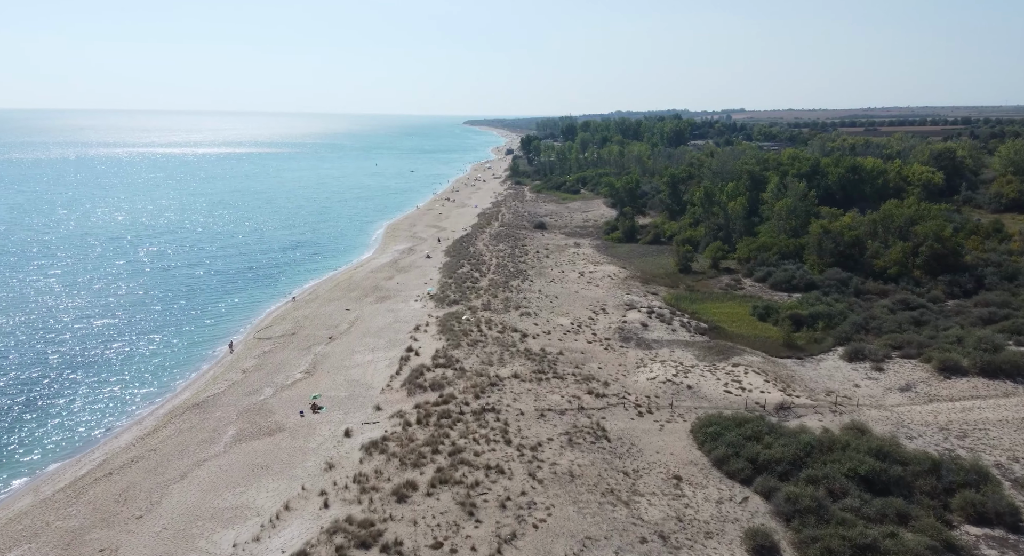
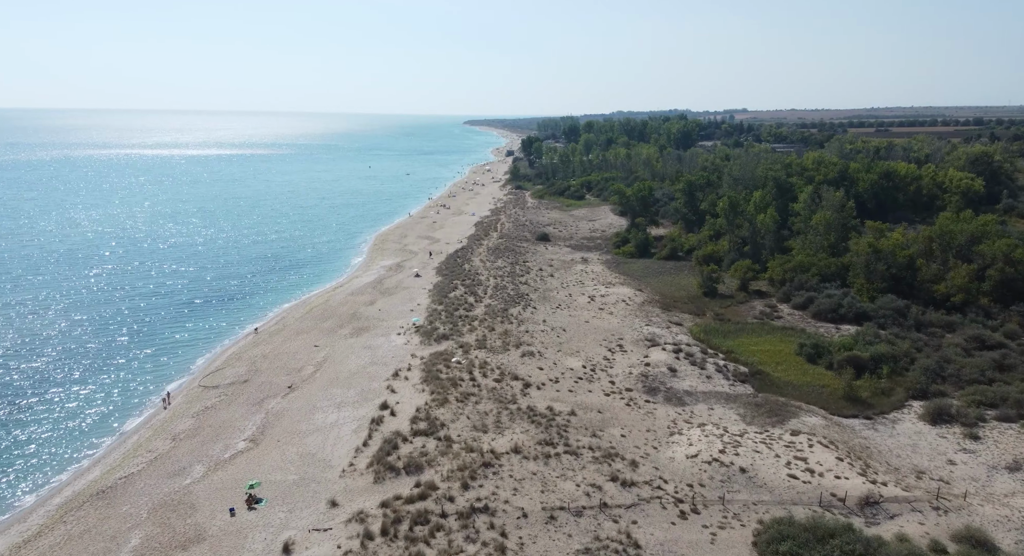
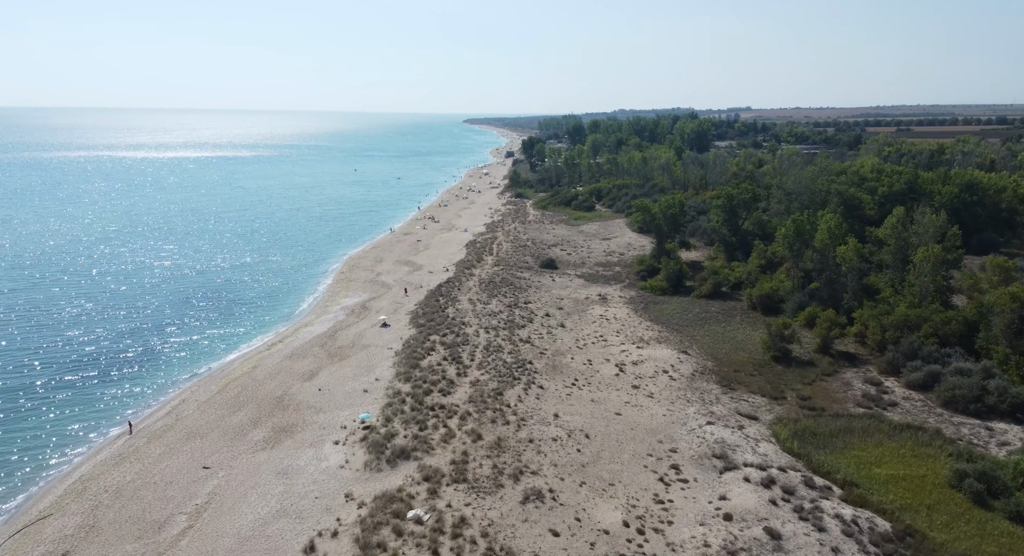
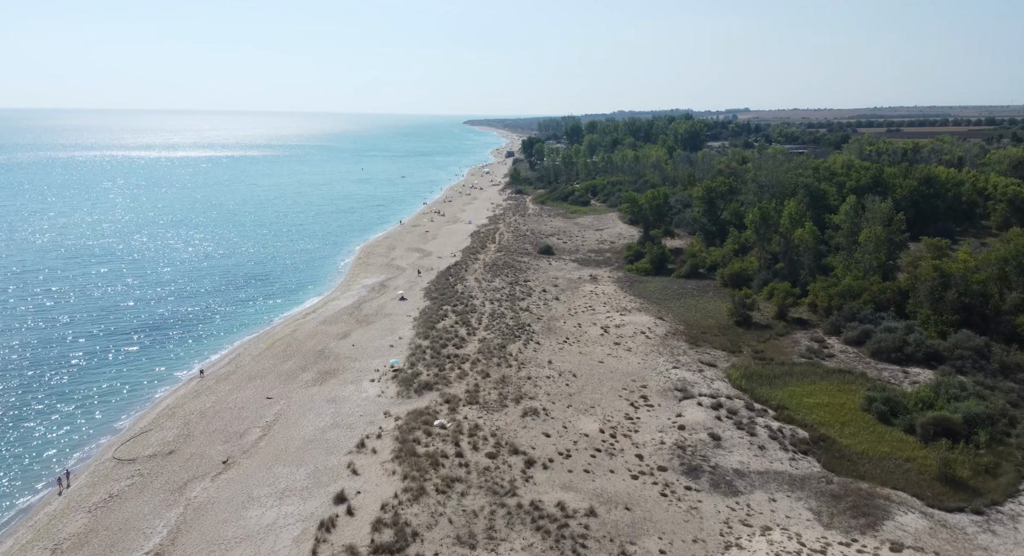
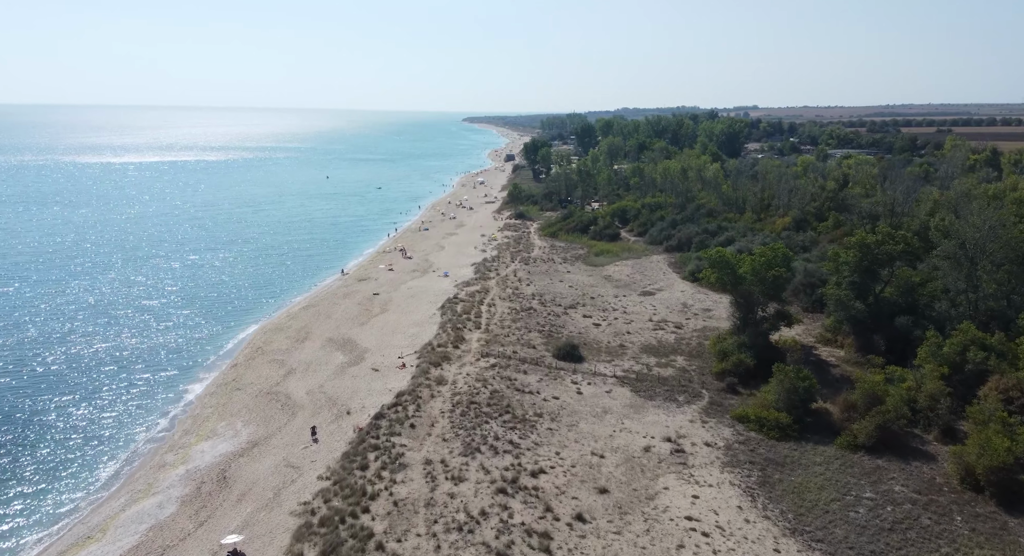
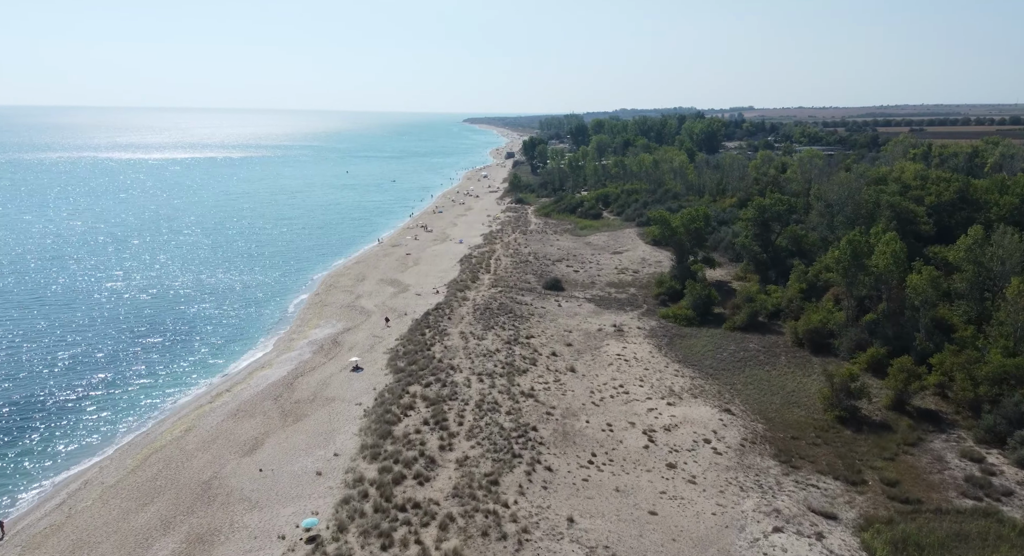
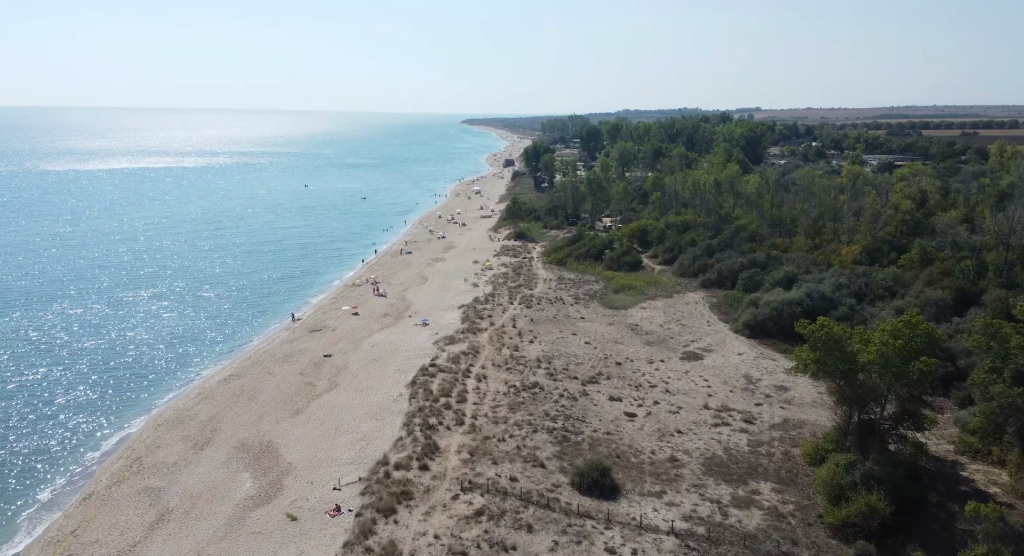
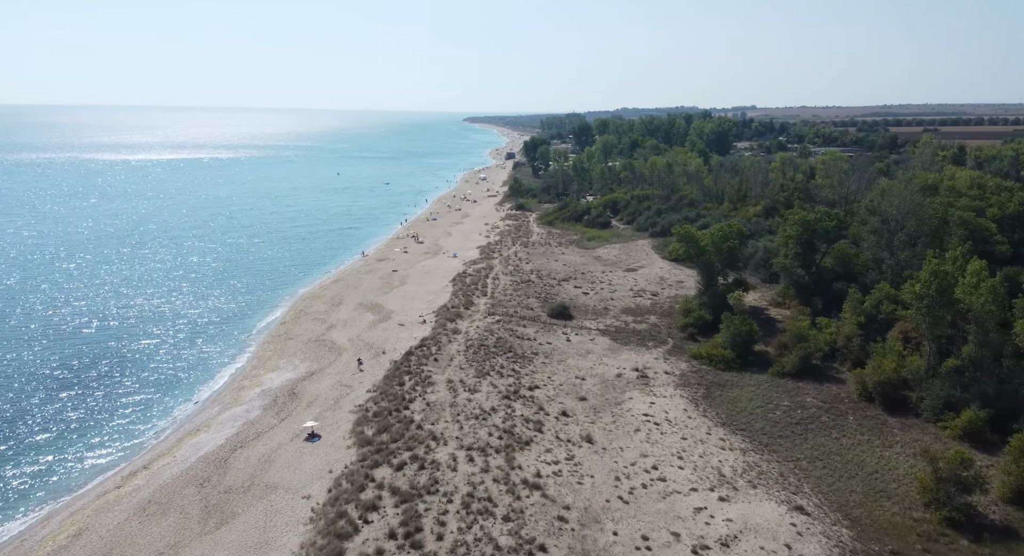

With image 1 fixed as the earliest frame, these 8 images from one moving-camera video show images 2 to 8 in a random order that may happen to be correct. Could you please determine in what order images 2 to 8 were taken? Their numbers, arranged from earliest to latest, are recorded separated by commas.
2, 4, 3, 6, 8, 5, 7
